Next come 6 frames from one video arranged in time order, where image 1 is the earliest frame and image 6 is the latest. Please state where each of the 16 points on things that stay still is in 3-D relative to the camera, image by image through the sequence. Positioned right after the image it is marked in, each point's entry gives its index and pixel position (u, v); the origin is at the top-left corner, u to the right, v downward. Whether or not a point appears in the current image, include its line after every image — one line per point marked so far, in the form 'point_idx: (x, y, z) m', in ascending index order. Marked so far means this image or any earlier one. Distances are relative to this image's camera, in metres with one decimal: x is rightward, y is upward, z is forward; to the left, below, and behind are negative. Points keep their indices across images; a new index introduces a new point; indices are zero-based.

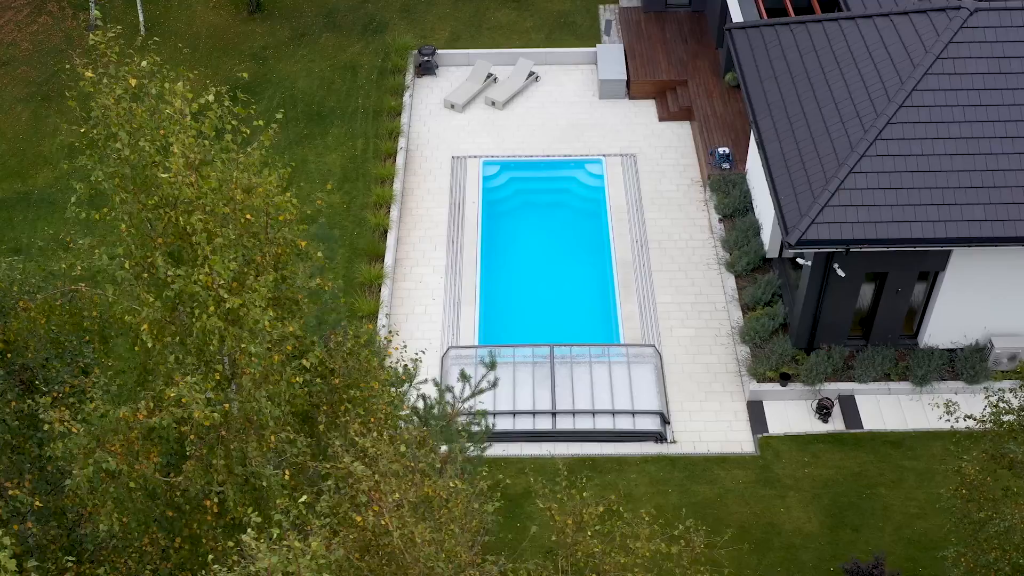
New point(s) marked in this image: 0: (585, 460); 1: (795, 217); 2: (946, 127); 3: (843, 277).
0: (+1.4, -3.4, +19.8) m
1: (+5.1, +1.3, +18.3) m
2: (+7.9, +2.9, +18.4) m
3: (+6.4, +0.2, +19.5) m
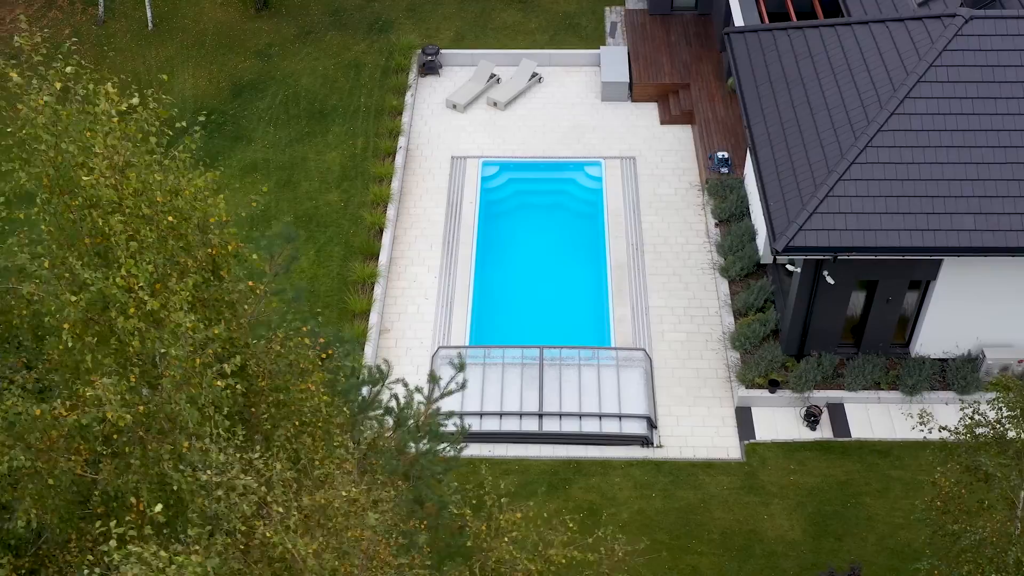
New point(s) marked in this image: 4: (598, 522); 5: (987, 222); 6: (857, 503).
0: (+1.1, -3.4, +19.8) m
1: (+4.9, +1.2, +18.2) m
2: (+7.7, +2.8, +18.2) m
3: (+6.1, +0.1, +19.4) m
4: (+1.6, -4.3, +18.6) m
5: (+8.3, +1.1, +17.6) m
6: (+6.3, -4.0, +18.6) m
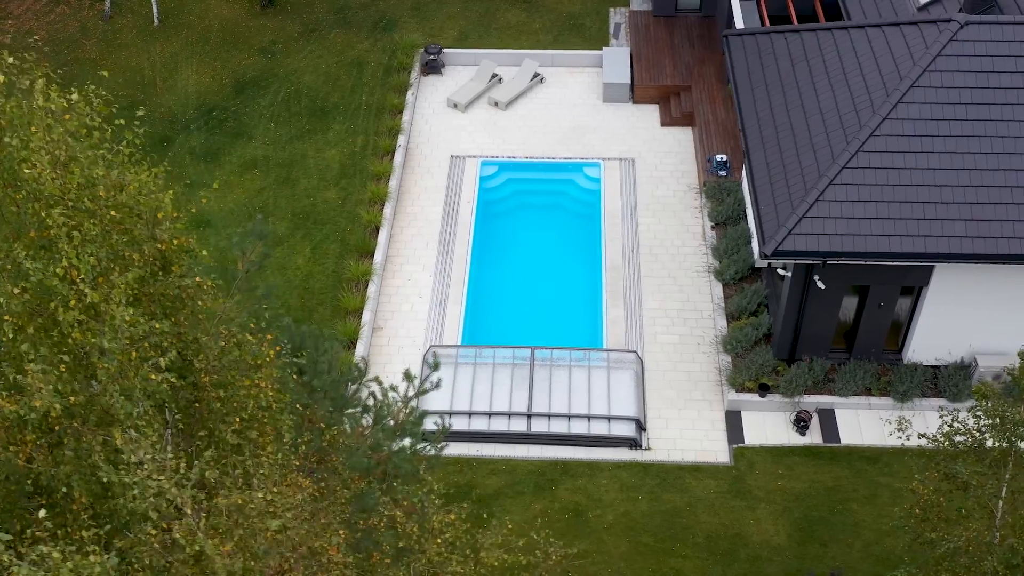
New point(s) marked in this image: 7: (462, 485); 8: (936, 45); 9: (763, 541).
0: (+0.9, -3.4, +19.7) m
1: (+4.7, +1.1, +18.2) m
2: (+7.5, +2.6, +18.1) m
3: (+5.9, 0.0, +19.4) m
4: (+1.3, -4.3, +18.6) m
5: (+8.0, +1.0, +17.5) m
6: (+6.1, -4.1, +18.5) m
7: (-1.0, -3.8, +19.4) m
8: (+7.9, +4.5, +18.8) m
9: (+4.5, -4.5, +18.2) m
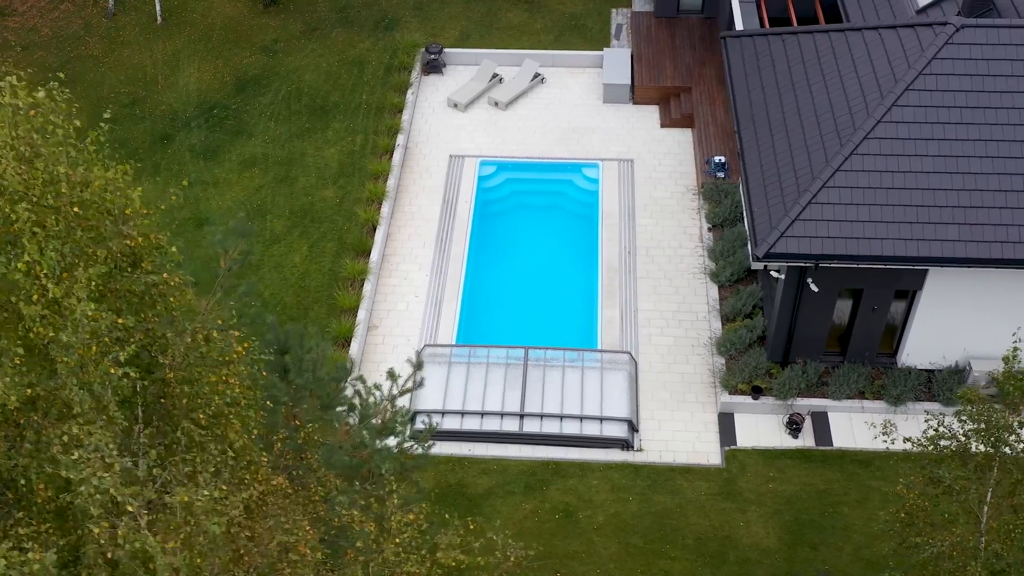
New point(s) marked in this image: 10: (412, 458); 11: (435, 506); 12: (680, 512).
0: (+0.7, -3.4, +19.7) m
1: (+4.5, +1.1, +18.1) m
2: (+7.4, +2.6, +18.0) m
3: (+5.8, -0.1, +19.3) m
4: (+1.1, -4.3, +18.6) m
5: (+7.9, +0.9, +17.4) m
6: (+5.9, -4.1, +18.5) m
7: (-1.1, -3.8, +19.5) m
8: (+7.8, +4.4, +18.7) m
9: (+4.3, -4.6, +18.1) m
10: (-1.5, -2.6, +15.3) m
11: (-1.5, -4.1, +19.0) m
12: (+3.1, -4.1, +18.7) m
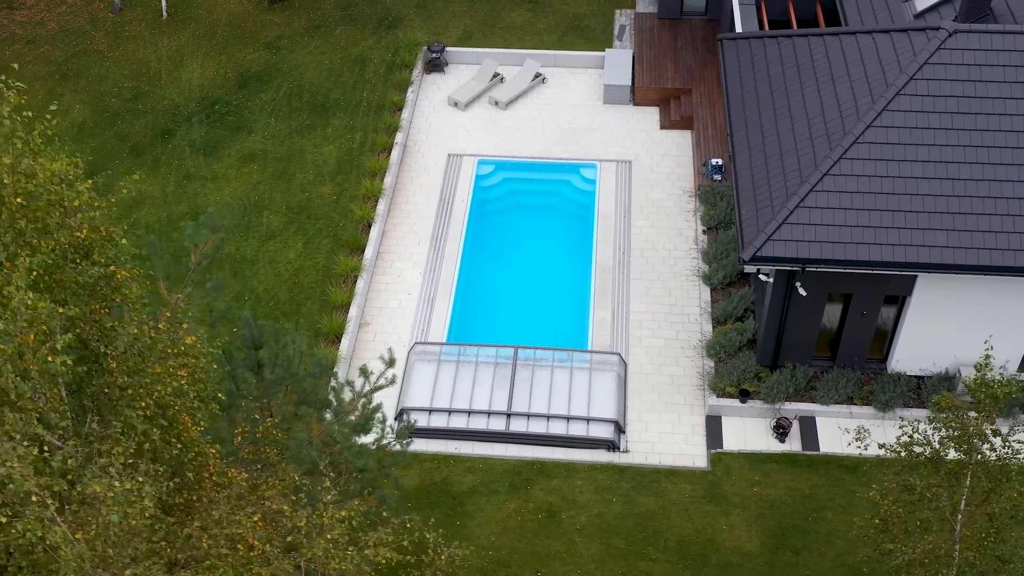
0: (+0.4, -3.4, +19.8) m
1: (+4.3, +1.0, +18.1) m
2: (+7.1, +2.5, +18.0) m
3: (+5.6, -0.1, +19.2) m
4: (+0.8, -4.3, +18.6) m
5: (+7.6, +0.8, +17.3) m
6: (+5.6, -4.2, +18.4) m
7: (-1.4, -3.7, +19.5) m
8: (+7.6, +4.3, +18.6) m
9: (+4.0, -4.6, +18.1) m
10: (-1.8, -2.5, +15.3) m
11: (-1.8, -4.1, +19.0) m
12: (+2.8, -4.2, +18.7) m
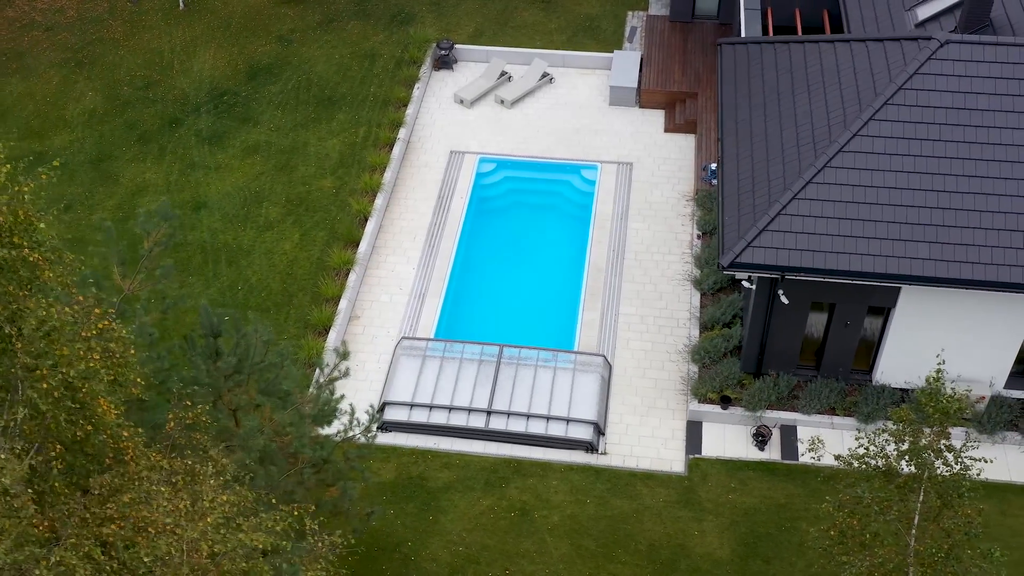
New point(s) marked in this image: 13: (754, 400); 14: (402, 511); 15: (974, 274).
0: (0.0, -3.4, +19.8) m
1: (+3.9, +0.9, +18.0) m
2: (+6.8, +2.3, +17.8) m
3: (+5.2, -0.3, +19.1) m
4: (+0.3, -4.3, +18.6) m
5: (+7.3, +0.6, +17.1) m
6: (+5.1, -4.3, +18.3) m
7: (-1.9, -3.6, +19.6) m
8: (+7.3, +4.1, +18.4) m
9: (+3.4, -4.7, +18.0) m
10: (-2.4, -2.4, +15.5) m
11: (-2.3, -4.0, +19.1) m
12: (+2.3, -4.2, +18.7) m
13: (+4.8, -2.2, +19.9) m
14: (-2.1, -4.2, +18.9) m
15: (+7.7, +0.2, +16.9) m
